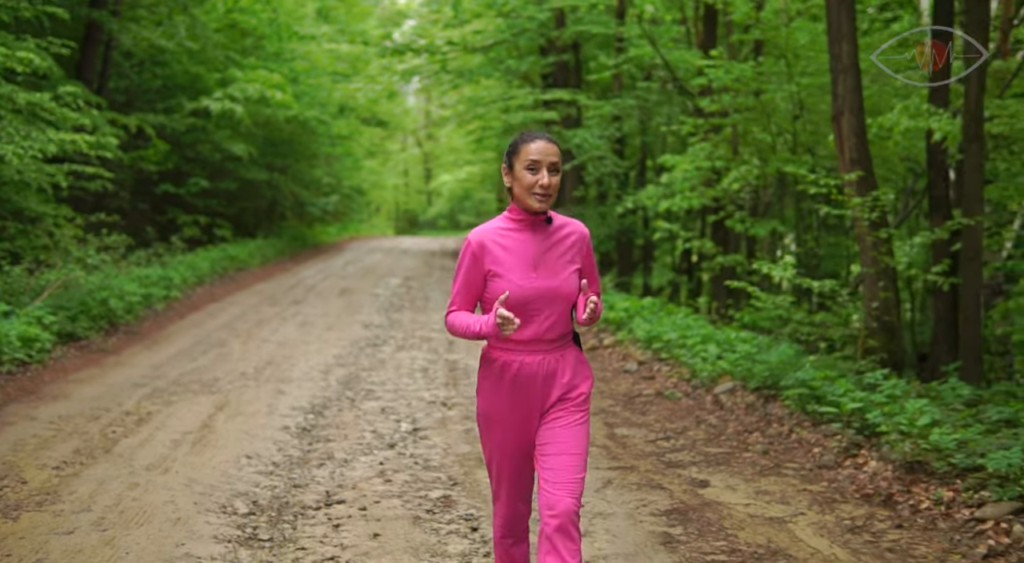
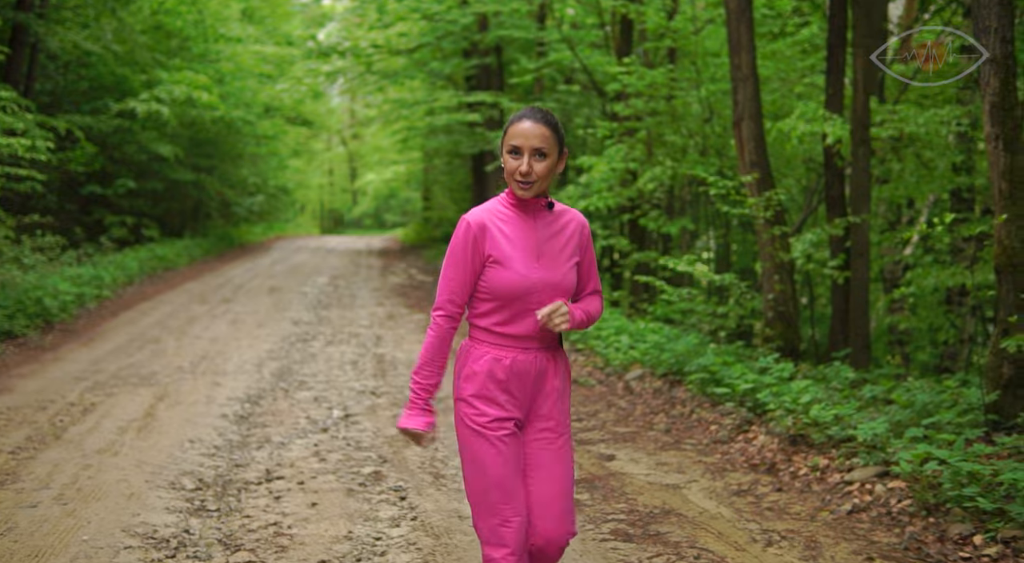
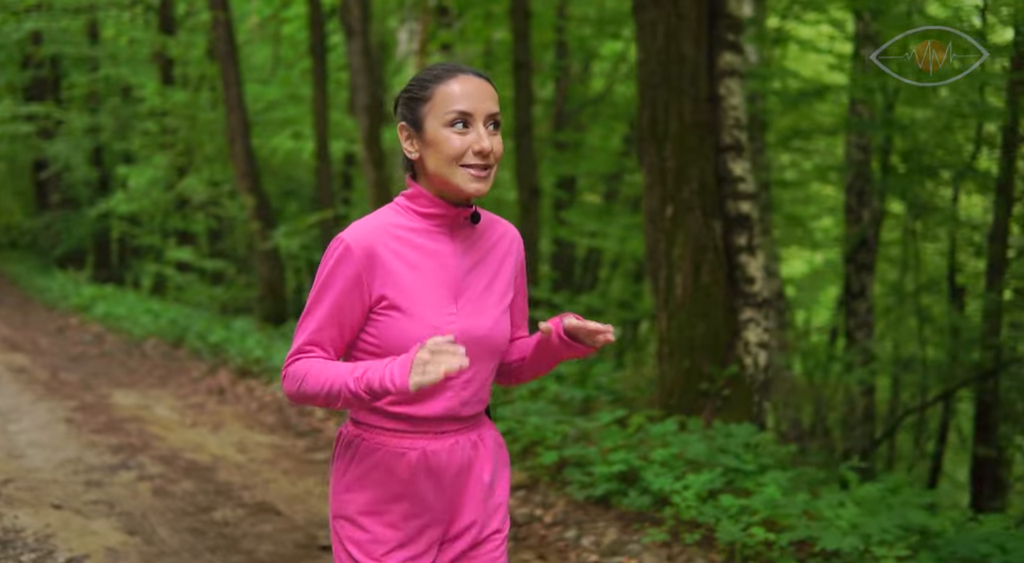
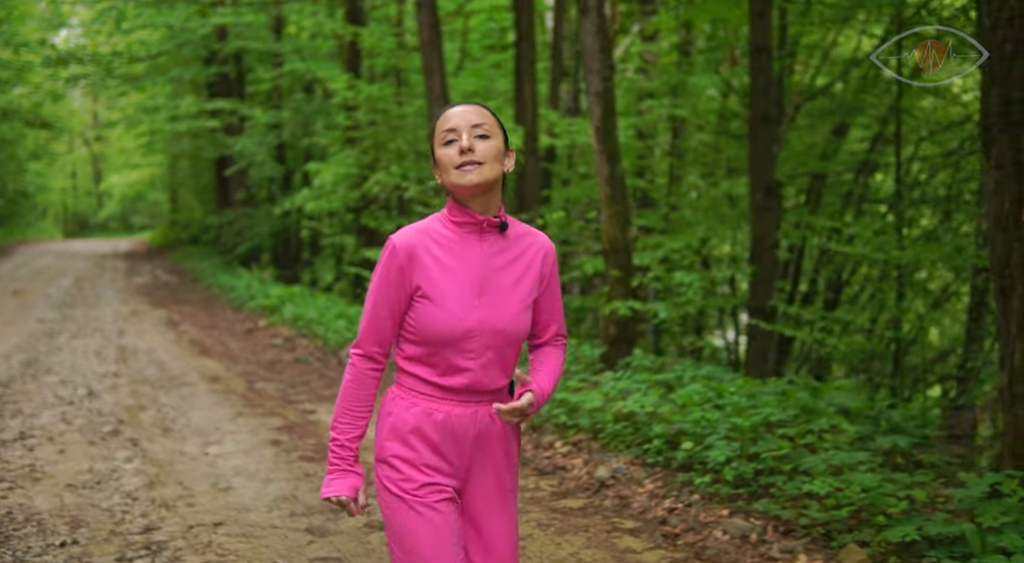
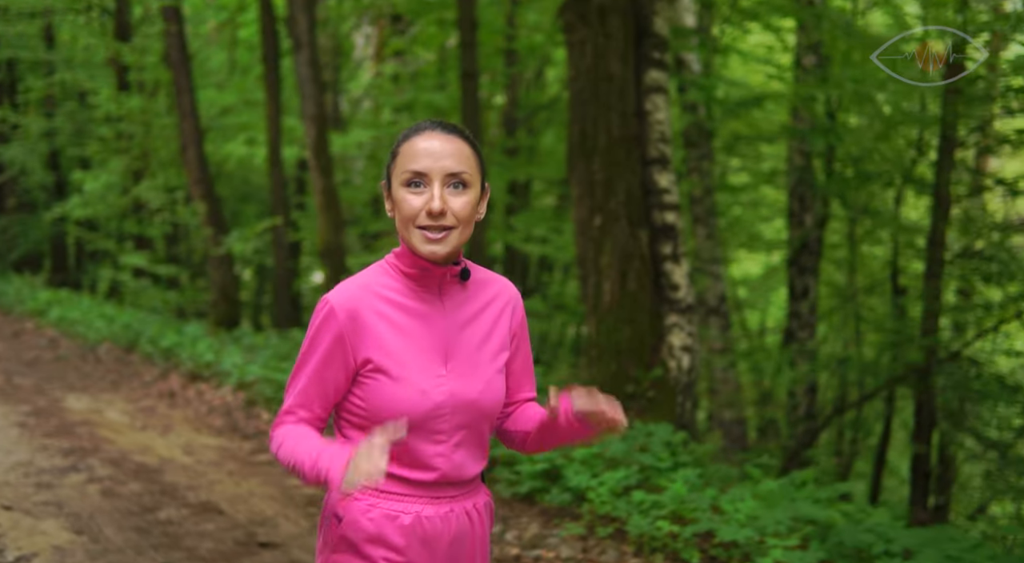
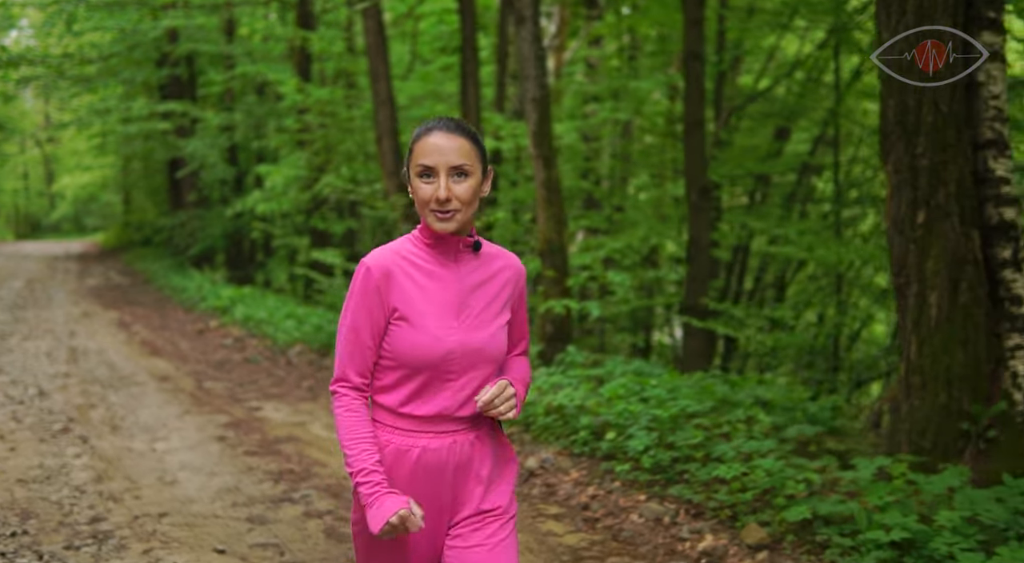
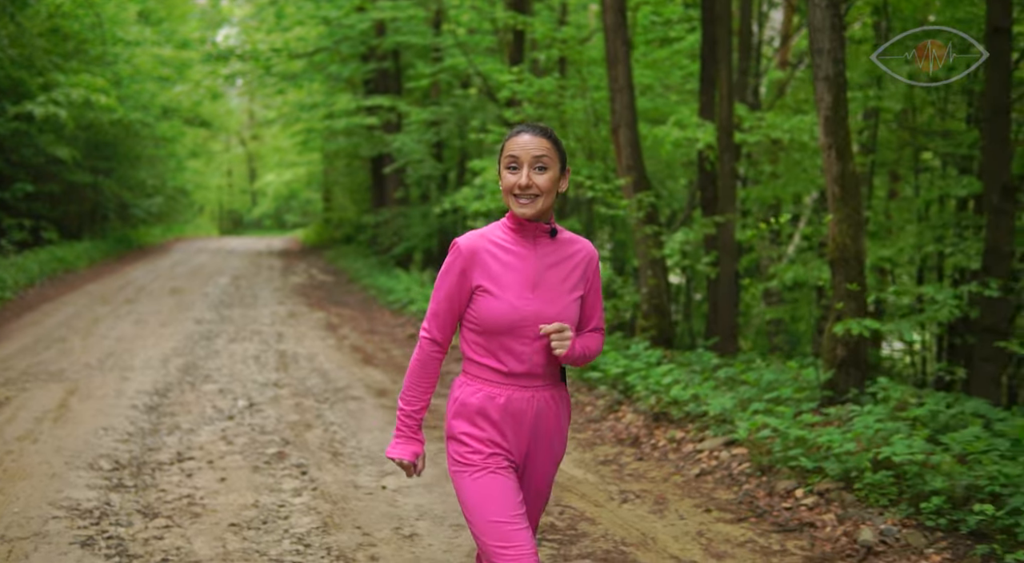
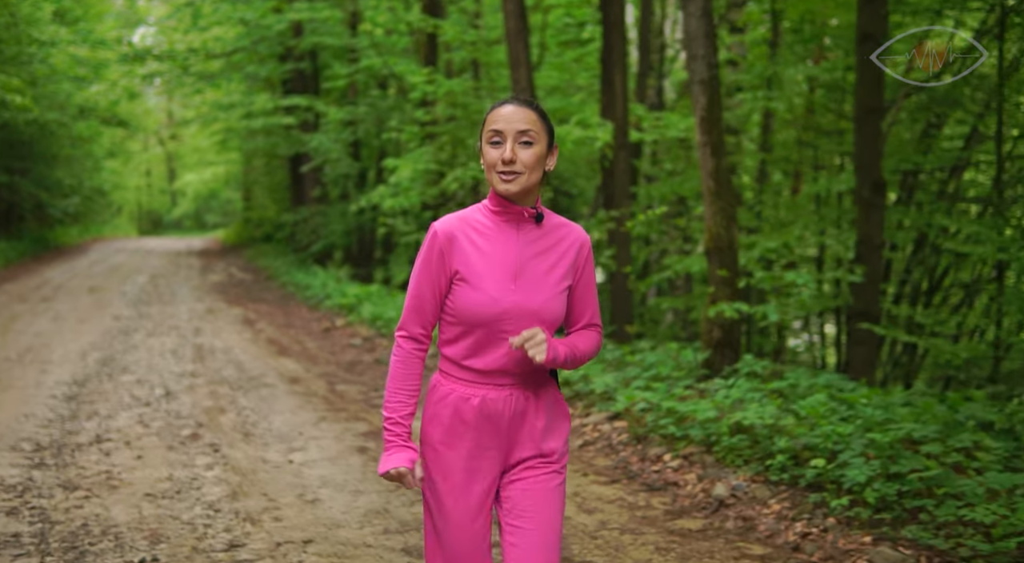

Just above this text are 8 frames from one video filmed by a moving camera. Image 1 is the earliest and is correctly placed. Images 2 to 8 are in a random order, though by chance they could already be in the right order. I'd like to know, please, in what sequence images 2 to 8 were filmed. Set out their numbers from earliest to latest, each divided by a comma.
2, 7, 8, 4, 6, 3, 5
